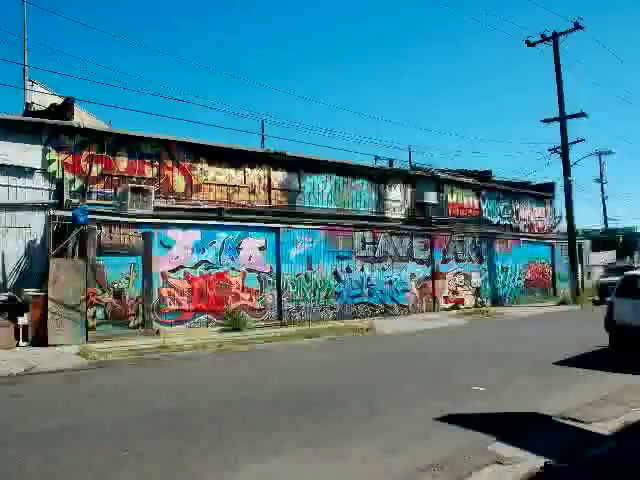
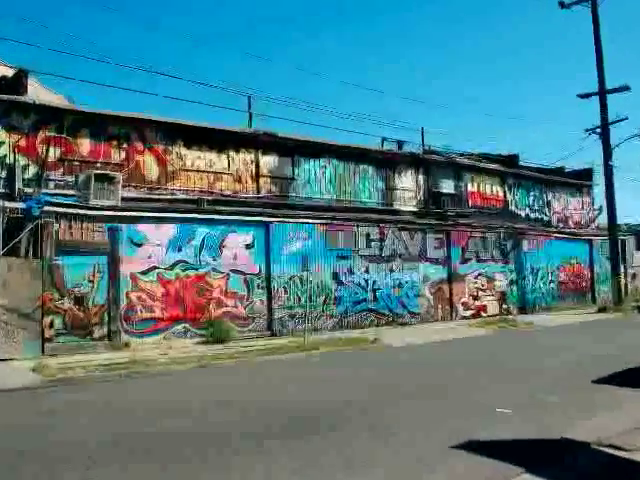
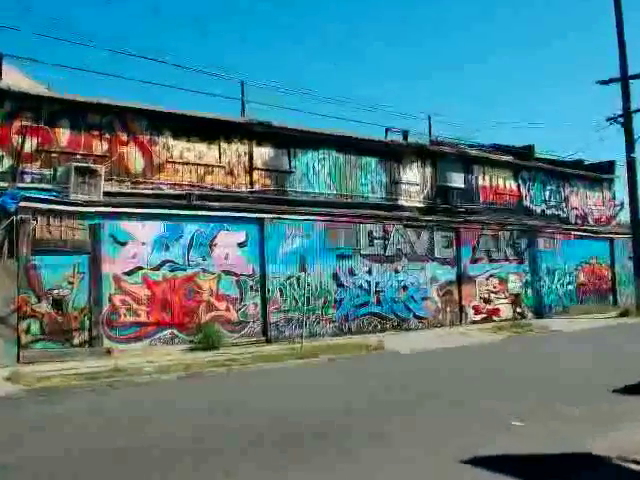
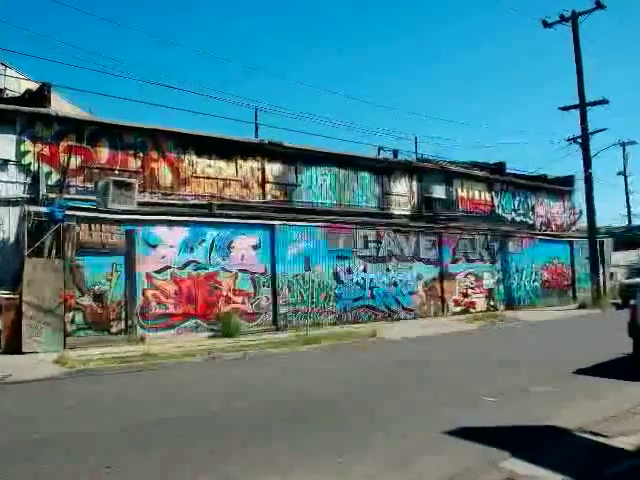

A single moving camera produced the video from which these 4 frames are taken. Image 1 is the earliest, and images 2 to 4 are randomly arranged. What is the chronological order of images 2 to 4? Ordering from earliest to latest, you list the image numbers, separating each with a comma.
4, 2, 3
